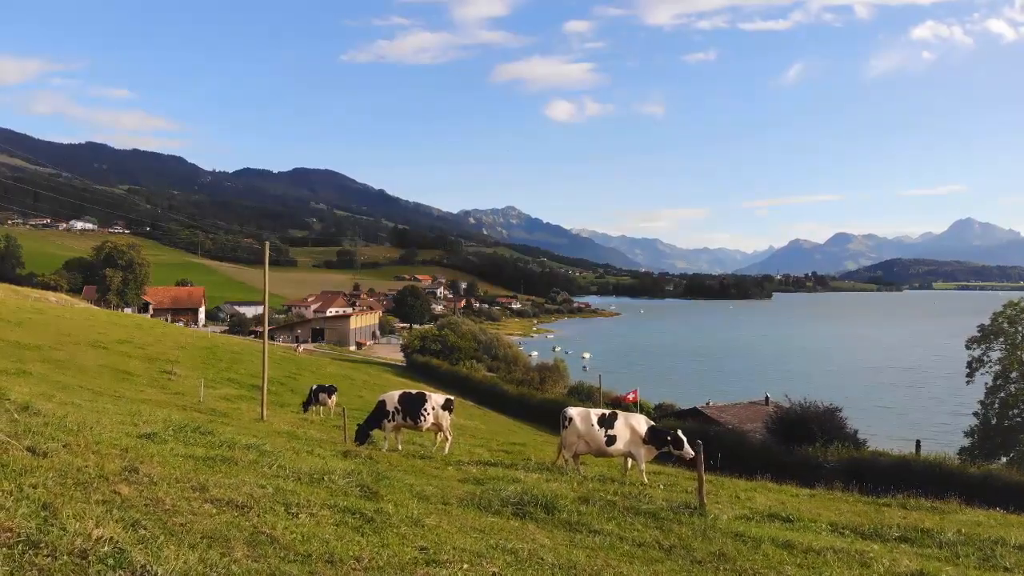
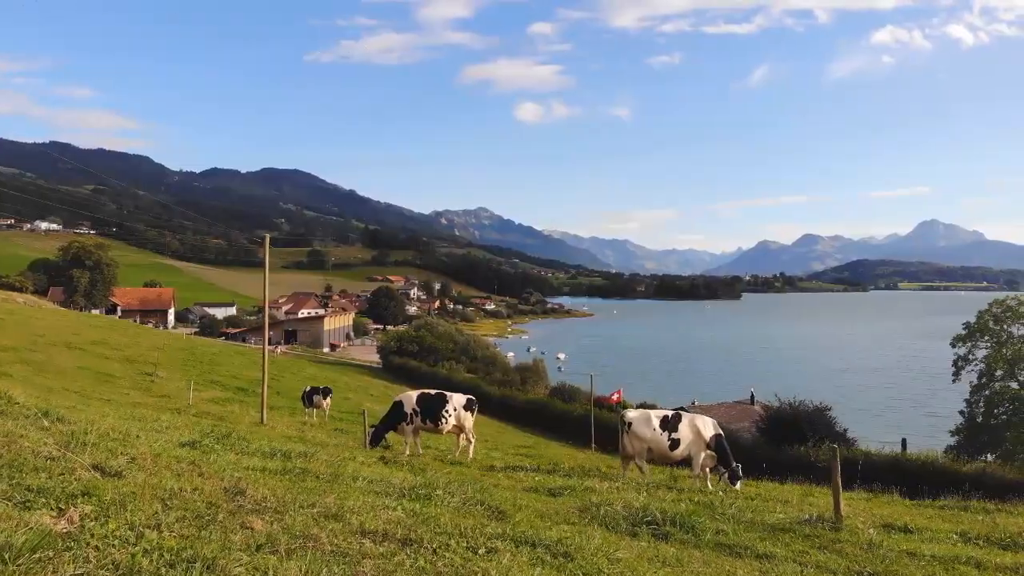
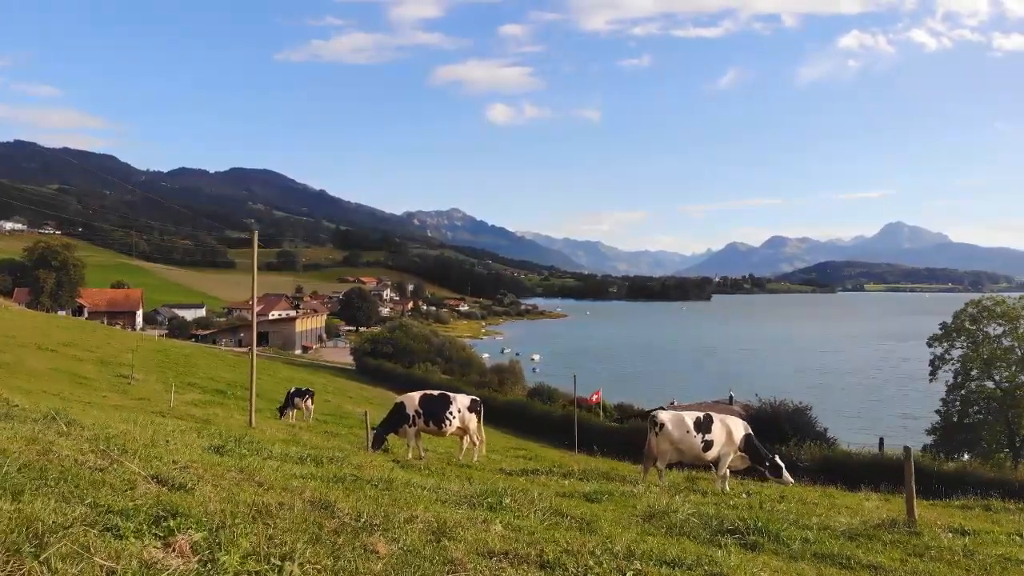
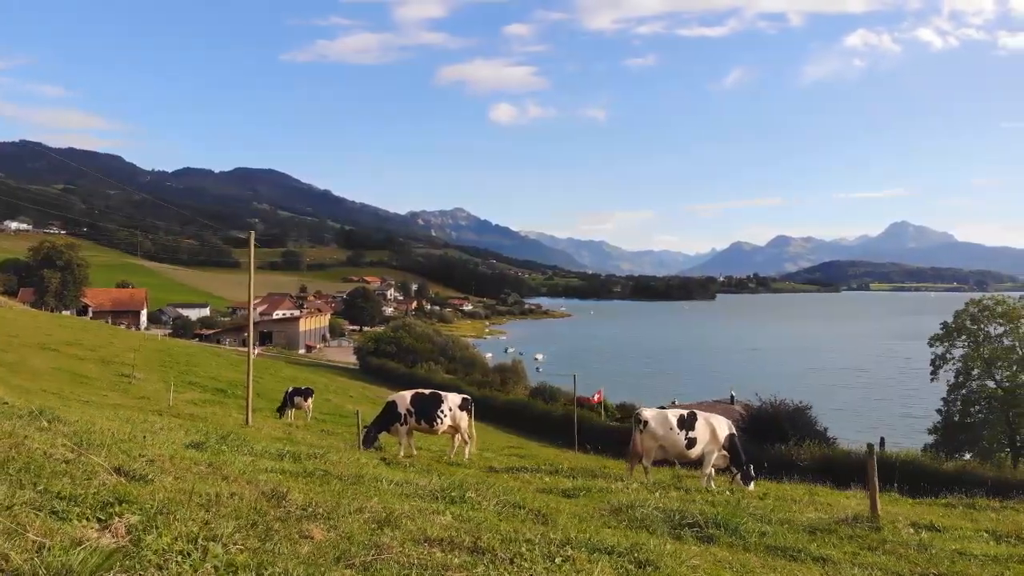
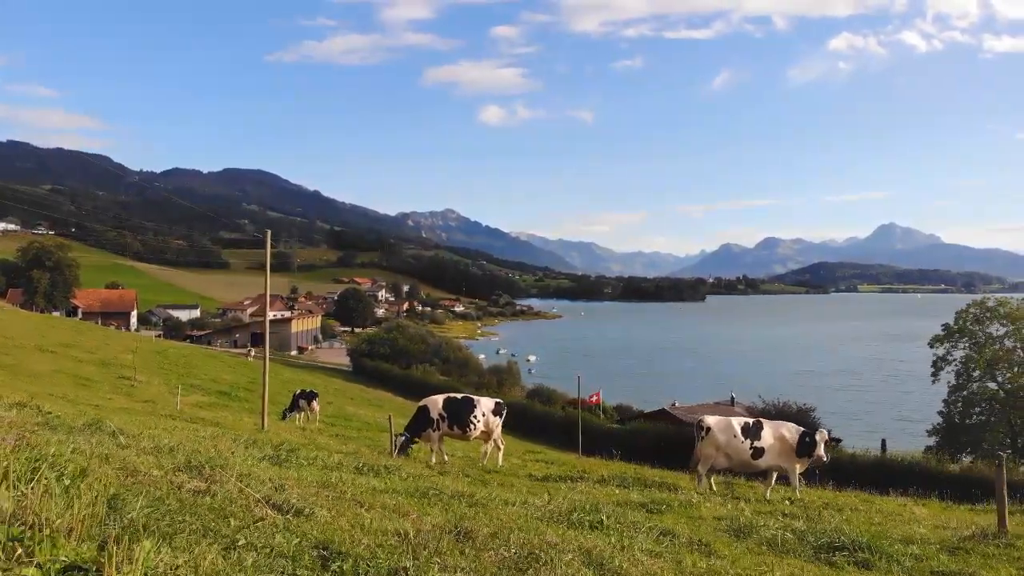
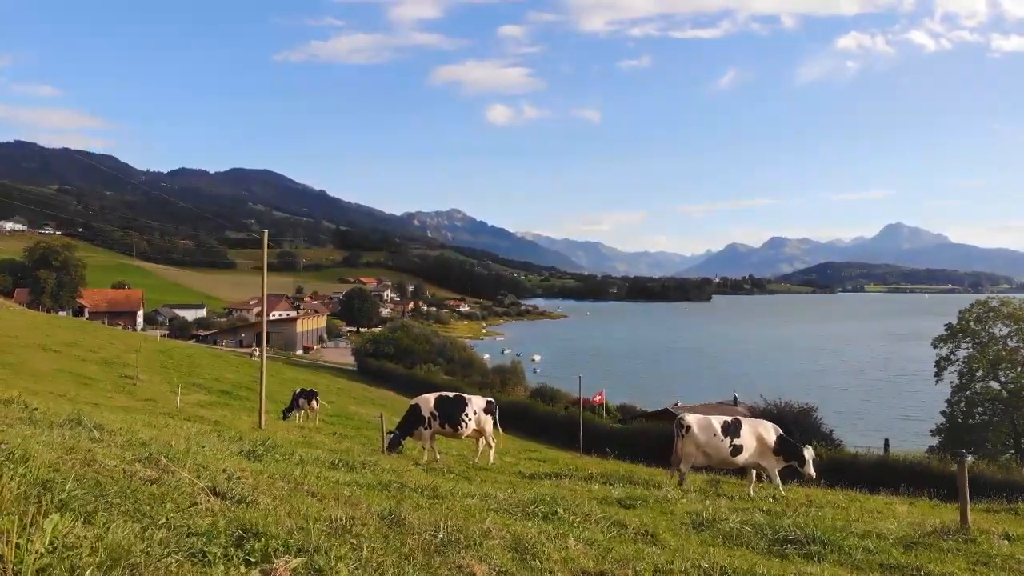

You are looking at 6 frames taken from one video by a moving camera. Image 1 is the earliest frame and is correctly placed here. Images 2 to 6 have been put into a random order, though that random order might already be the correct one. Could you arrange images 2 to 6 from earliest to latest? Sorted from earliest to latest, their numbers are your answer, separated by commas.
2, 4, 3, 6, 5
